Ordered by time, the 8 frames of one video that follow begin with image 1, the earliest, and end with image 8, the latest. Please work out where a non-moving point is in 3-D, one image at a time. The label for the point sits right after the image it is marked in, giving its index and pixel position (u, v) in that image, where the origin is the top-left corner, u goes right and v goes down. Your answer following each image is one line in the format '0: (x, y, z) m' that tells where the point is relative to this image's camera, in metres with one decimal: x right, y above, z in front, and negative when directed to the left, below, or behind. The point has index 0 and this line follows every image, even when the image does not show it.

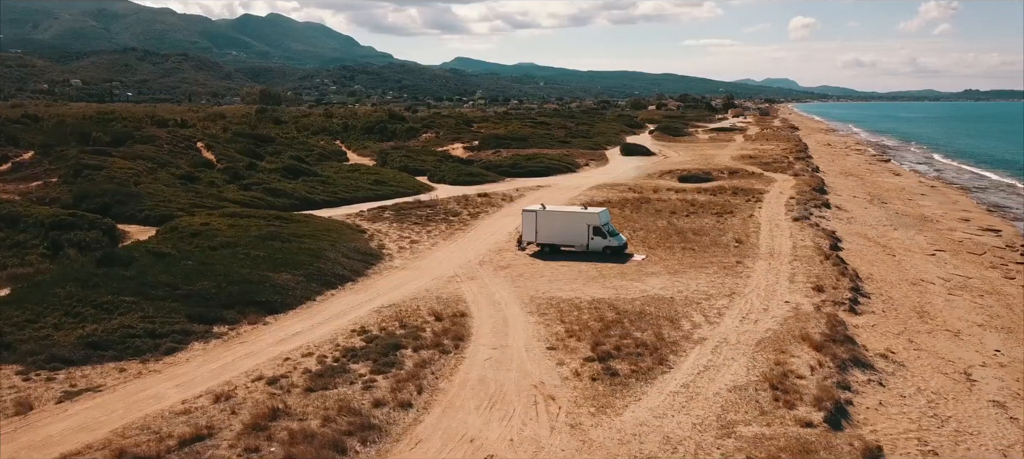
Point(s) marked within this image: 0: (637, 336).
0: (+3.2, -2.6, +19.8) m
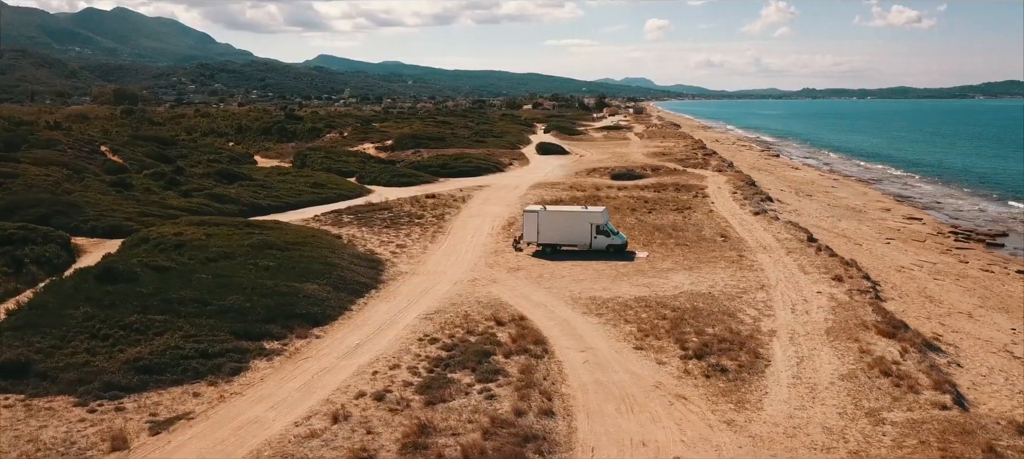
0: (+5.1, -2.6, +20.3) m
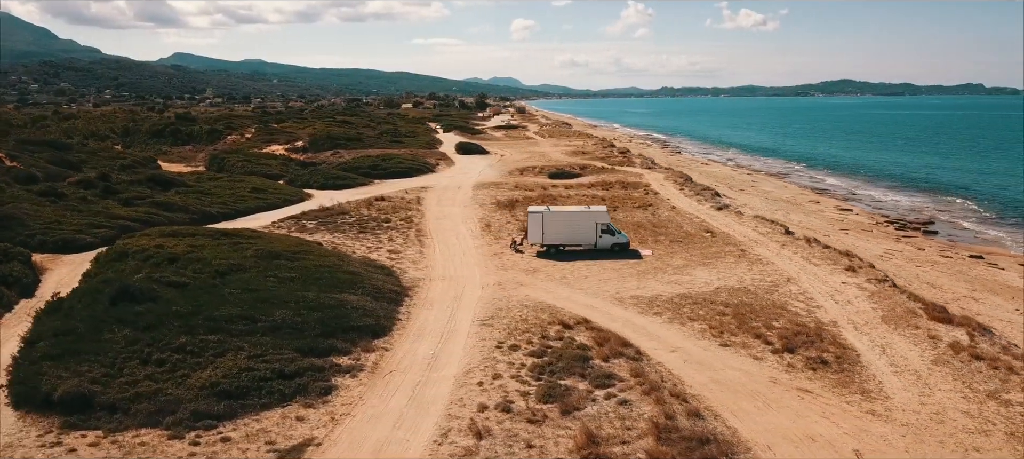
0: (+7.0, -2.5, +20.9) m
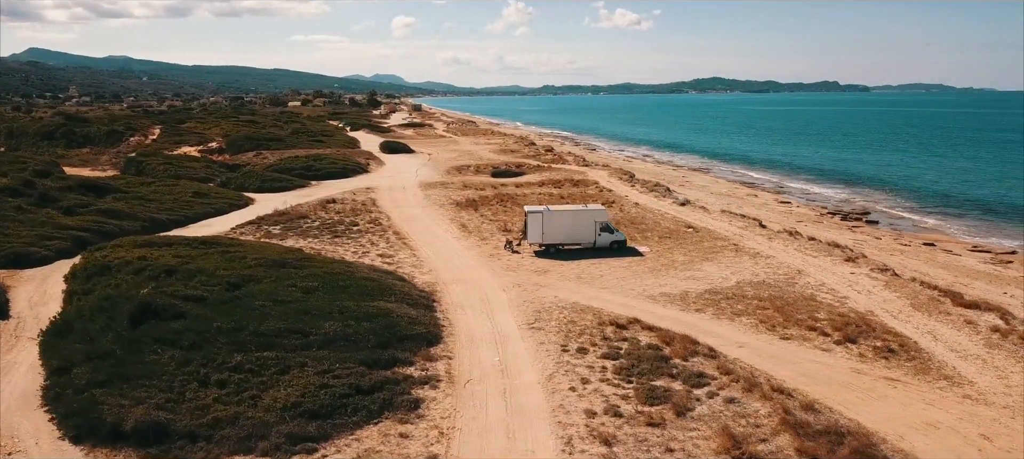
0: (+8.4, -2.3, +21.6) m
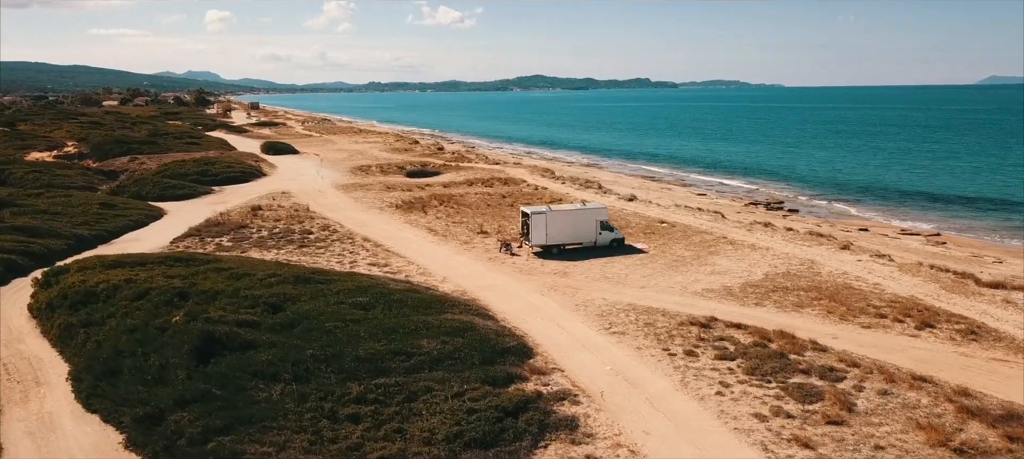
0: (+10.3, -2.1, +22.6) m
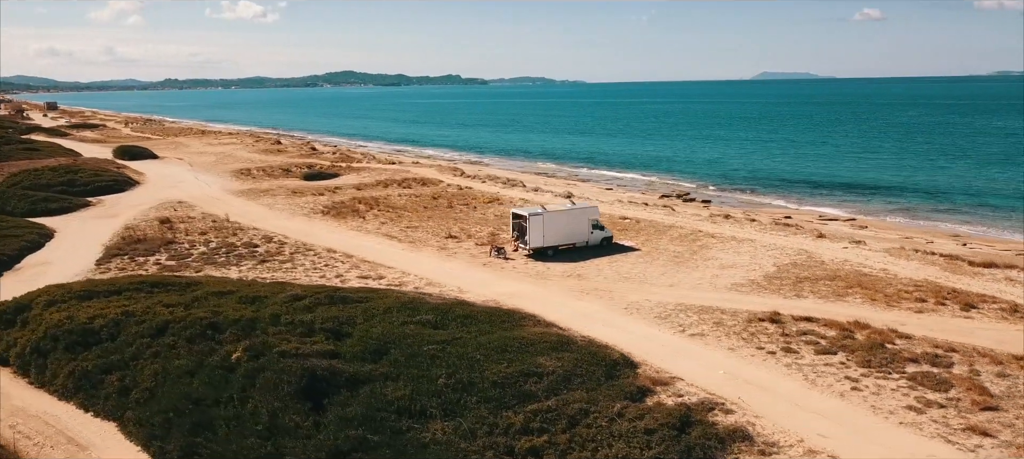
0: (+11.7, -1.7, +23.8) m
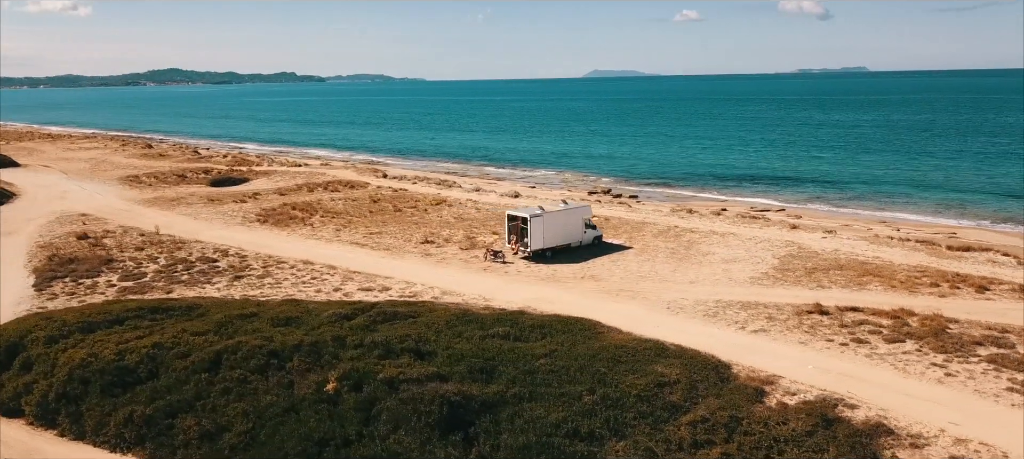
0: (+12.5, -1.4, +25.1) m
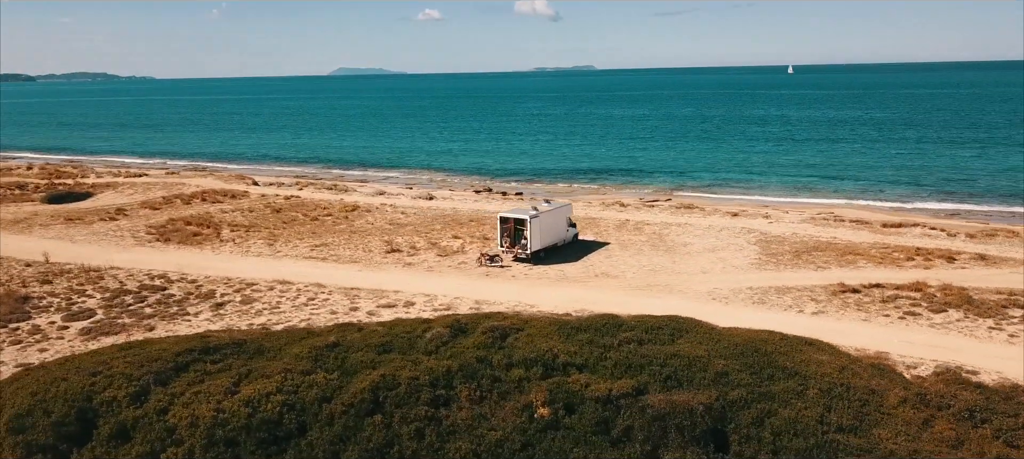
0: (+12.9, -0.7, +28.0) m
